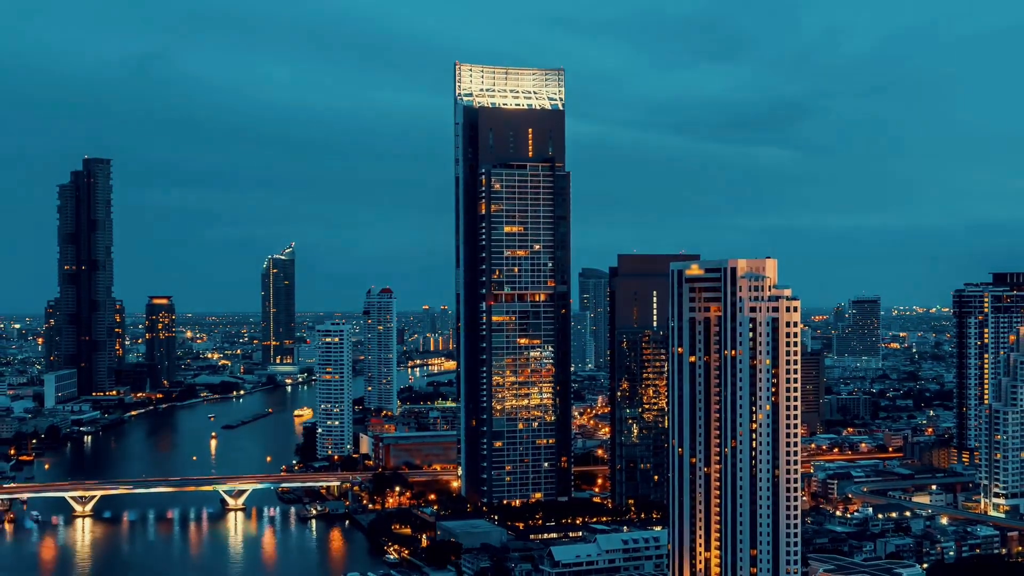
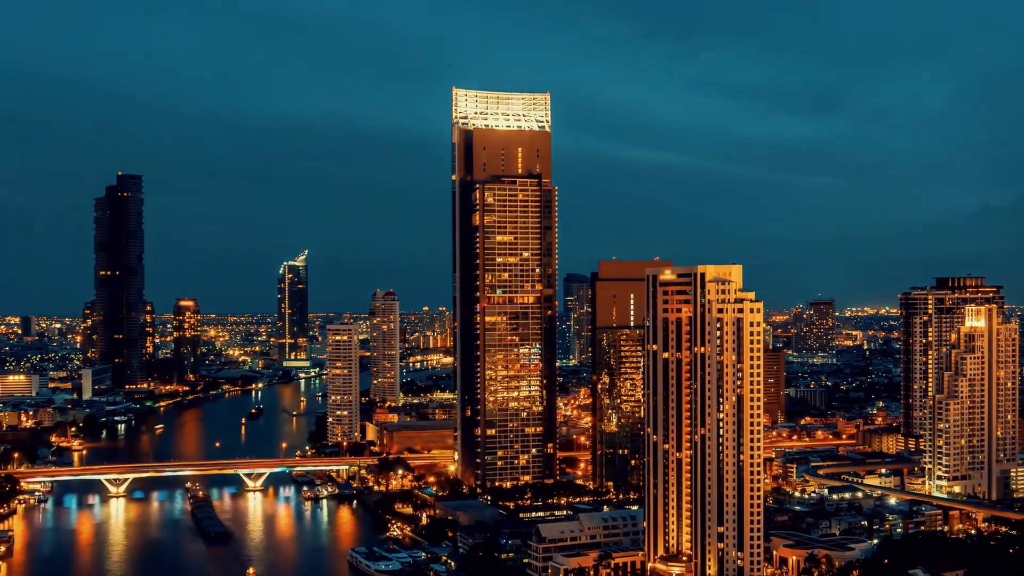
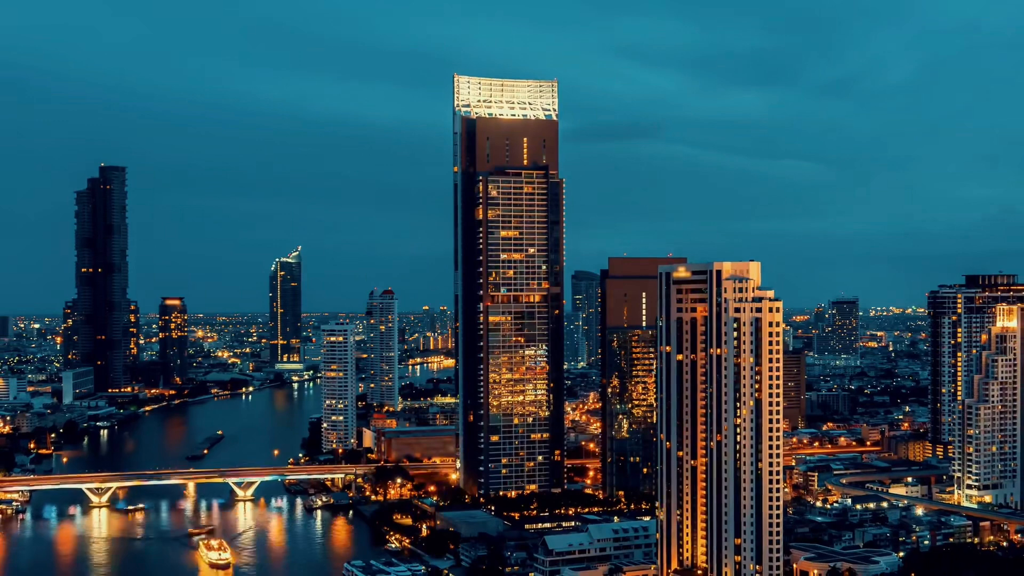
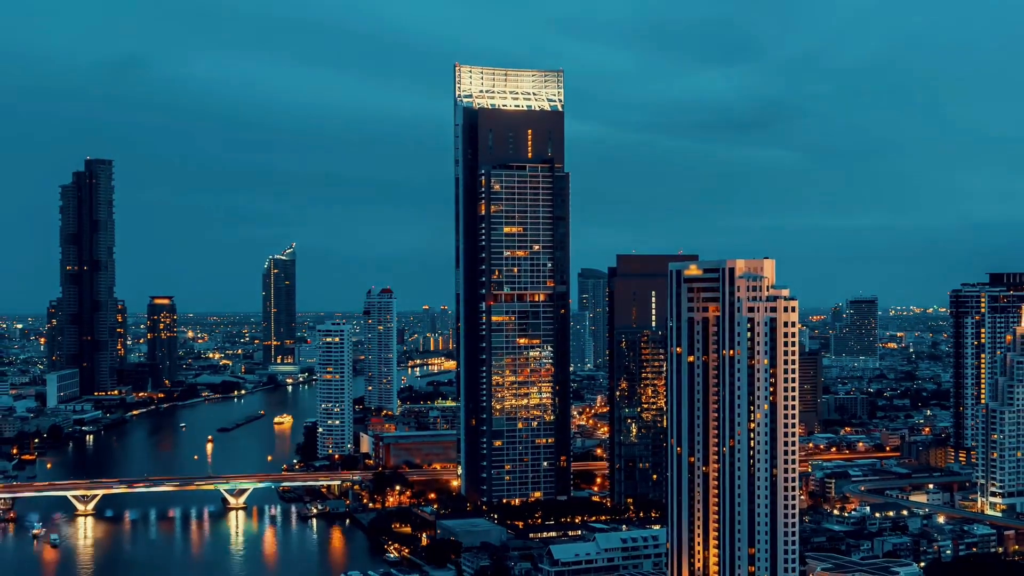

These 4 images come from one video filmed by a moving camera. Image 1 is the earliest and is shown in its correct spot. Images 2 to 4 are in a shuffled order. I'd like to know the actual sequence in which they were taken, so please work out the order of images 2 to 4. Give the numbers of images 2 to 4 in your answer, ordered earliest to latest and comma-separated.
4, 3, 2
